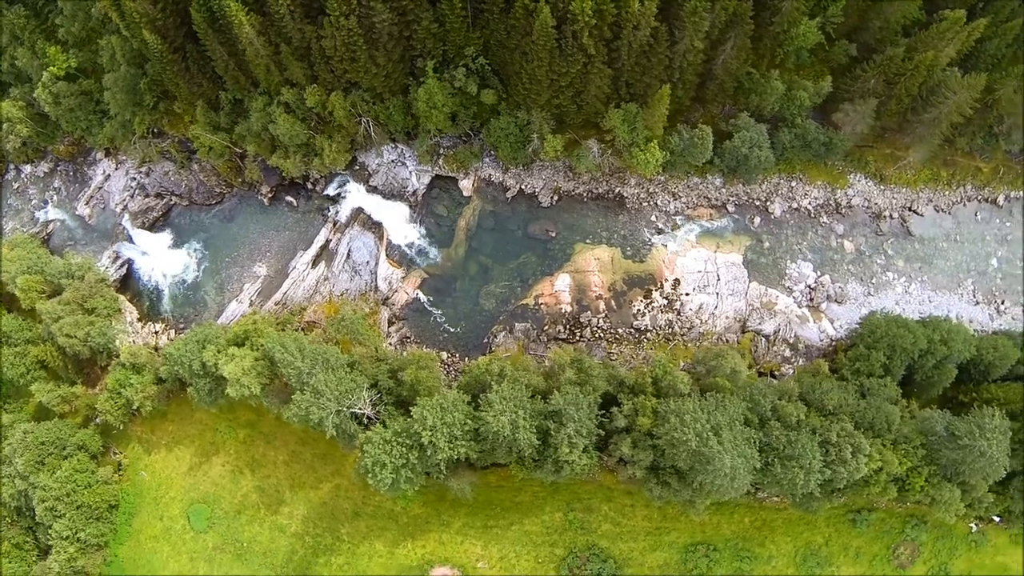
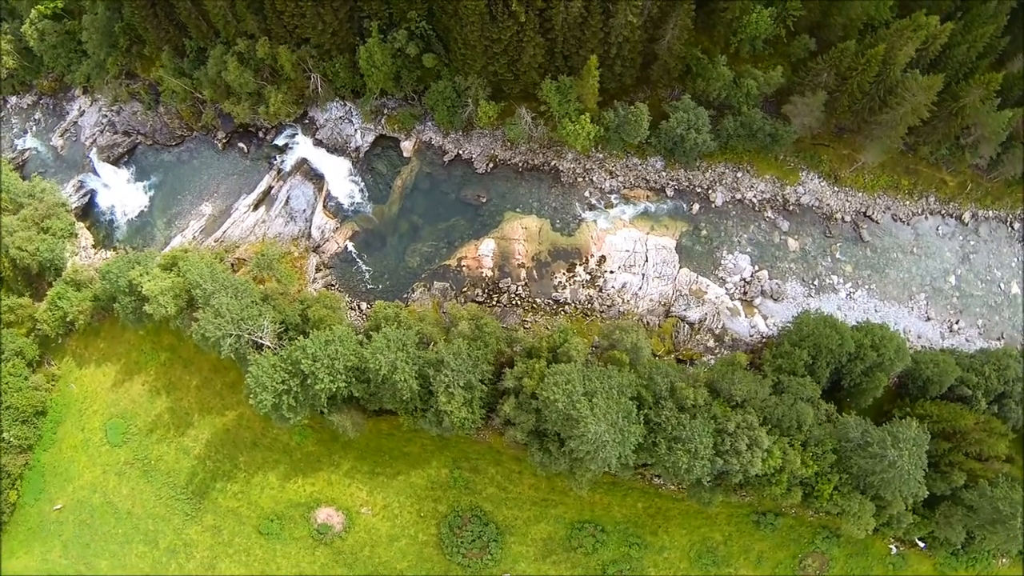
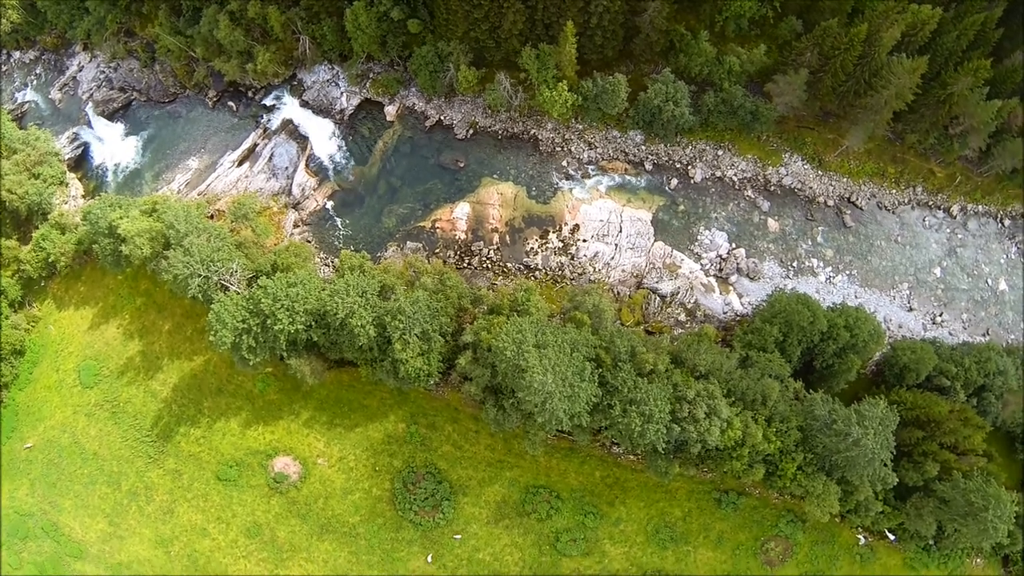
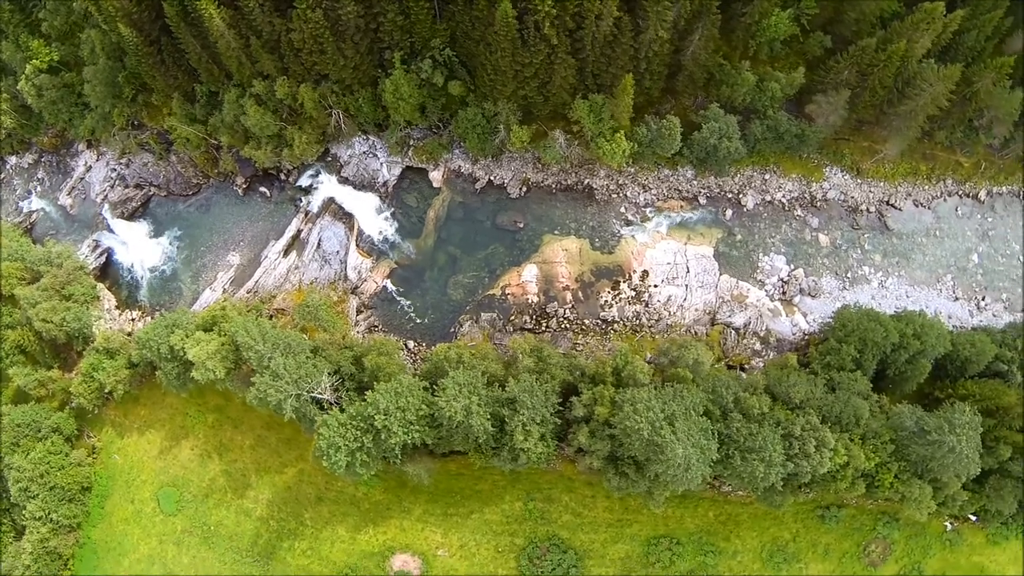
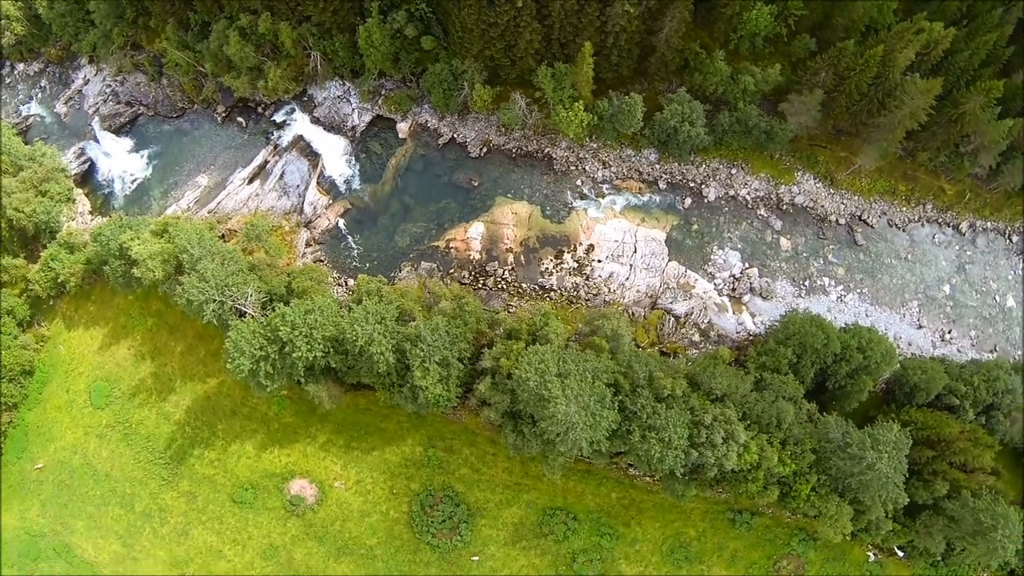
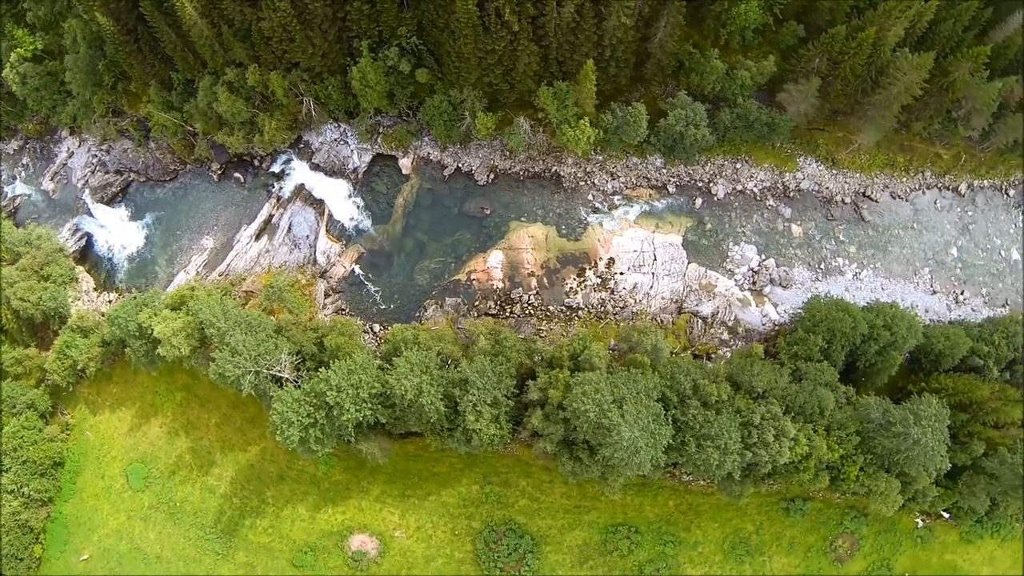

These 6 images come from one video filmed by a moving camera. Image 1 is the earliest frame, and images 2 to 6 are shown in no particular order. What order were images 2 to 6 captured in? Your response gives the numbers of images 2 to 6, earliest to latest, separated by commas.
4, 6, 2, 5, 3
